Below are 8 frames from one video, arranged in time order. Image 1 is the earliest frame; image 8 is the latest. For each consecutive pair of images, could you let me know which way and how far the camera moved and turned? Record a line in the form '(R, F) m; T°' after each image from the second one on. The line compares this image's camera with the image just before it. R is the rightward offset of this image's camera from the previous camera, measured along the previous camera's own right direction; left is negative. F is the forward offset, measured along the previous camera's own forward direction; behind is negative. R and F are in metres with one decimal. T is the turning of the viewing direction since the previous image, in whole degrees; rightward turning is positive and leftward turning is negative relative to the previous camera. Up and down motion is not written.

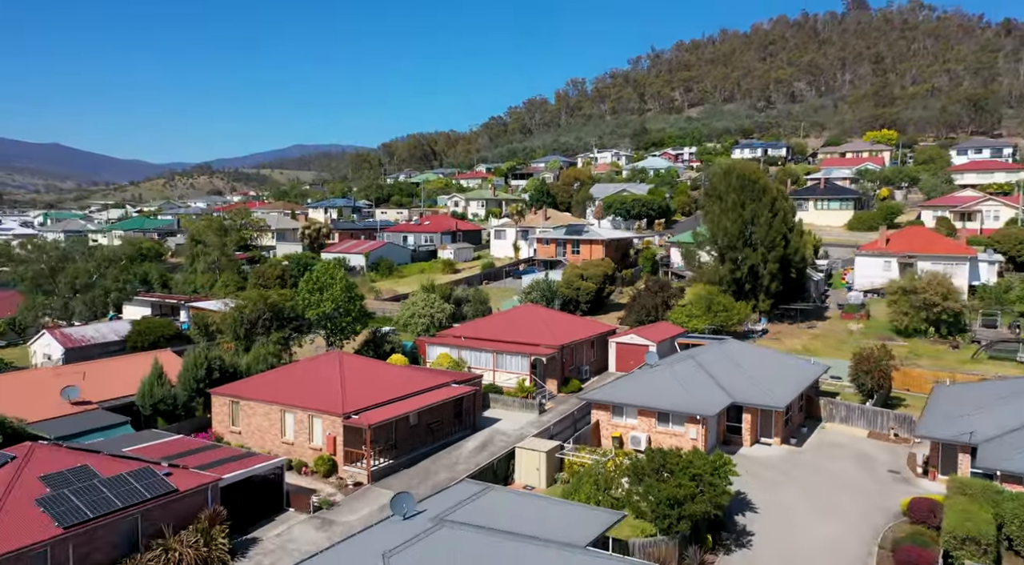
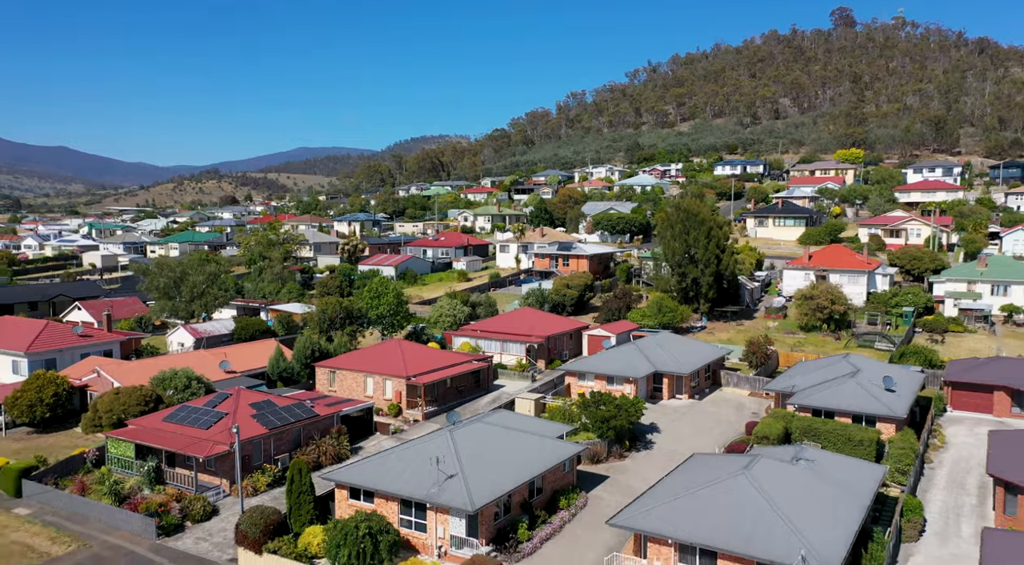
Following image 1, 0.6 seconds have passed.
(0.0, -4.4) m; 0°
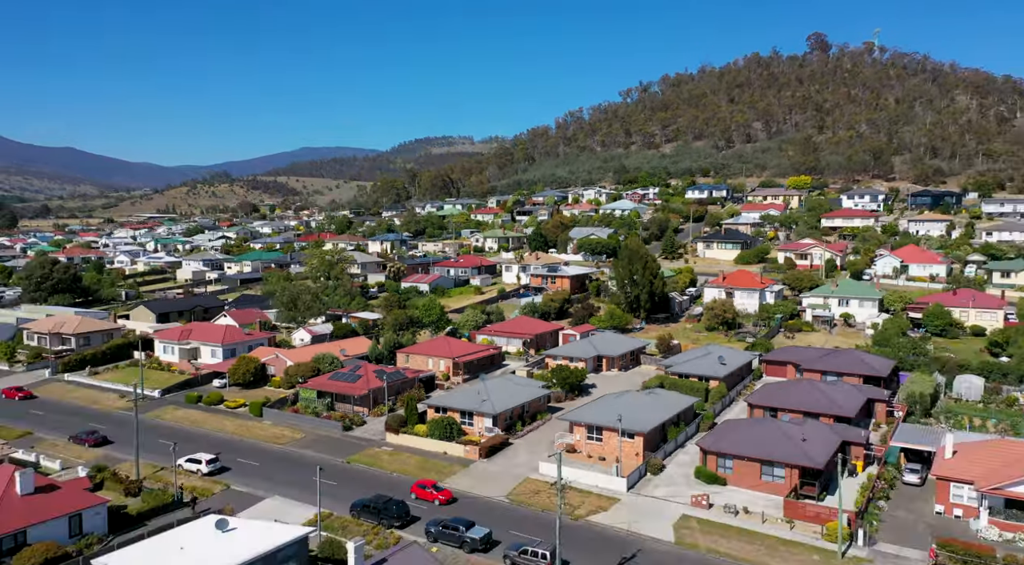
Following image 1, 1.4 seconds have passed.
(0.0, -8.6) m; 0°
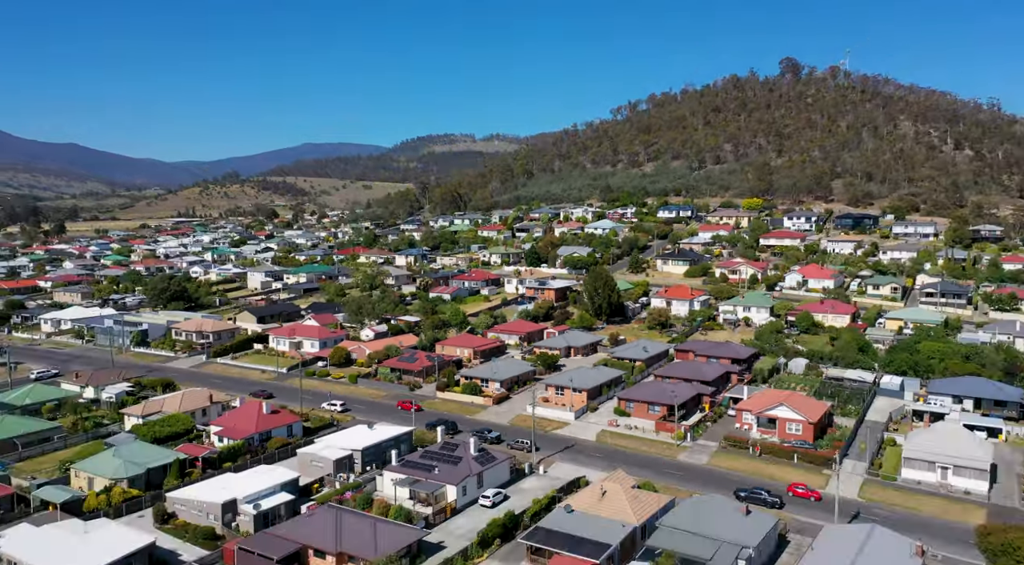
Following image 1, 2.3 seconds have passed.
(0.0, -10.8) m; 0°
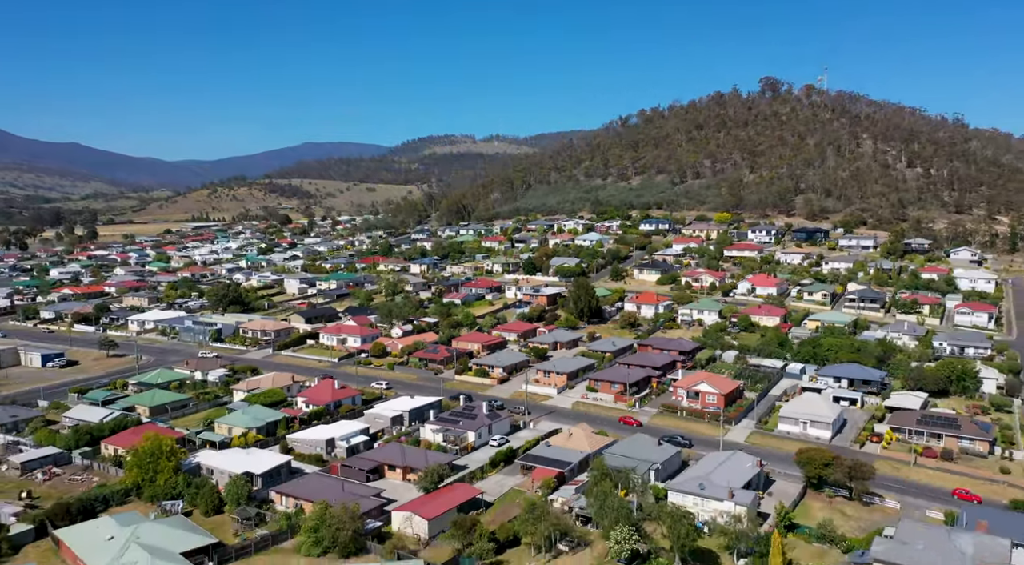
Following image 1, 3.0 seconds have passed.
(0.0, -9.0) m; 0°
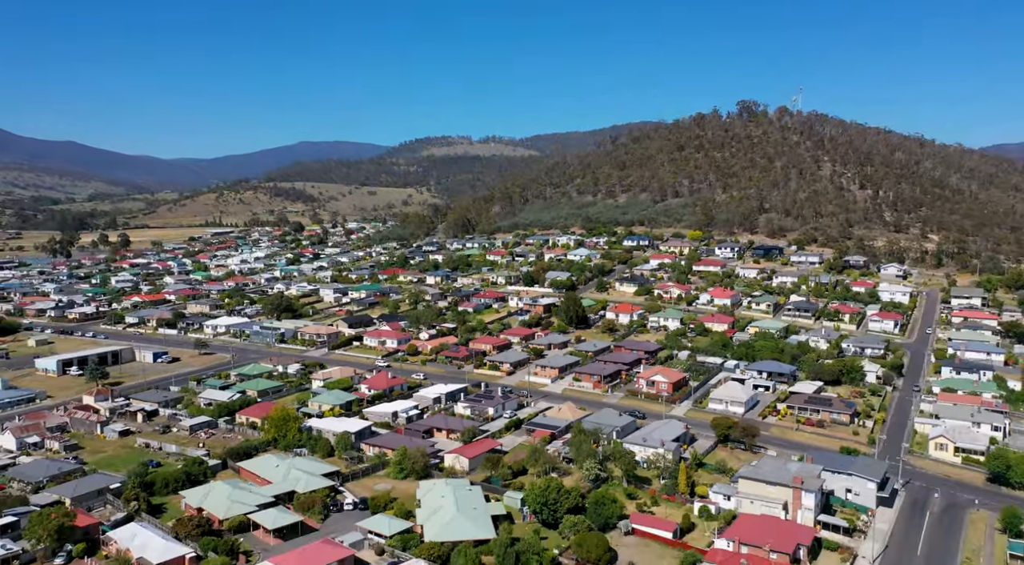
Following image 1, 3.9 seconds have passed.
(-0.5, -11.3) m; 0°
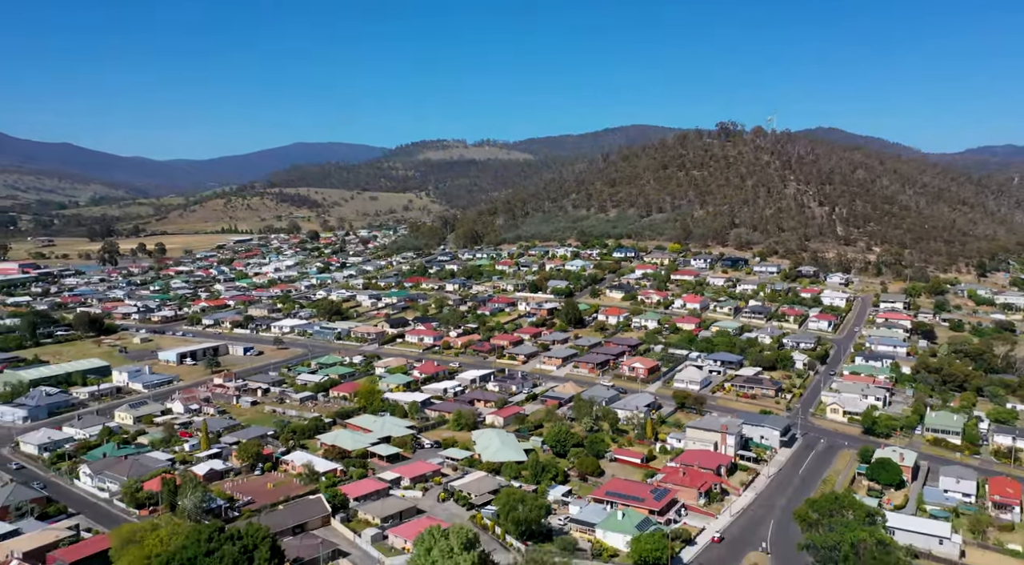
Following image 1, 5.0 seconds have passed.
(-1.5, -13.8) m; 0°
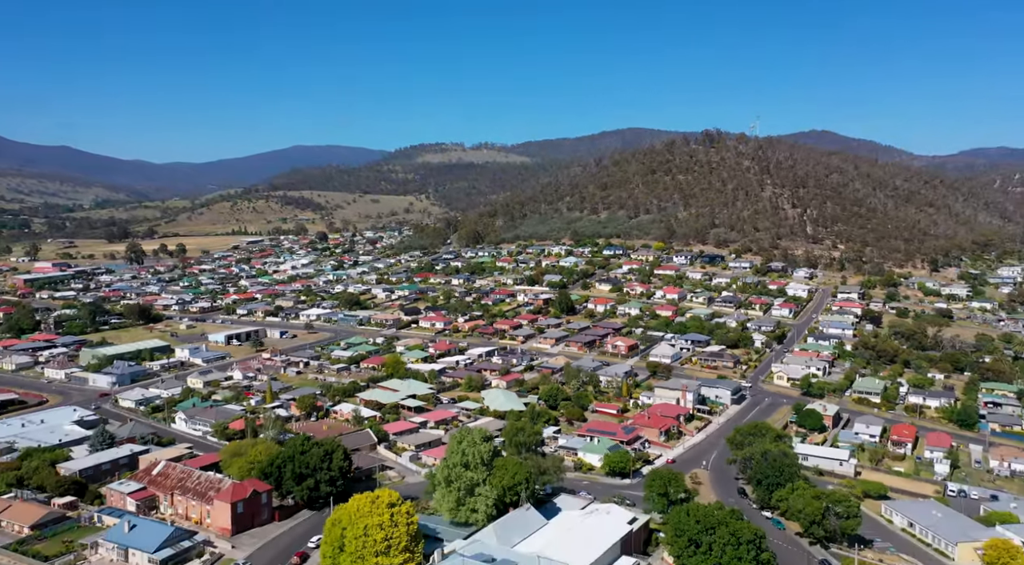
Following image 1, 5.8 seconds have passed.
(-0.2, -9.9) m; 0°
